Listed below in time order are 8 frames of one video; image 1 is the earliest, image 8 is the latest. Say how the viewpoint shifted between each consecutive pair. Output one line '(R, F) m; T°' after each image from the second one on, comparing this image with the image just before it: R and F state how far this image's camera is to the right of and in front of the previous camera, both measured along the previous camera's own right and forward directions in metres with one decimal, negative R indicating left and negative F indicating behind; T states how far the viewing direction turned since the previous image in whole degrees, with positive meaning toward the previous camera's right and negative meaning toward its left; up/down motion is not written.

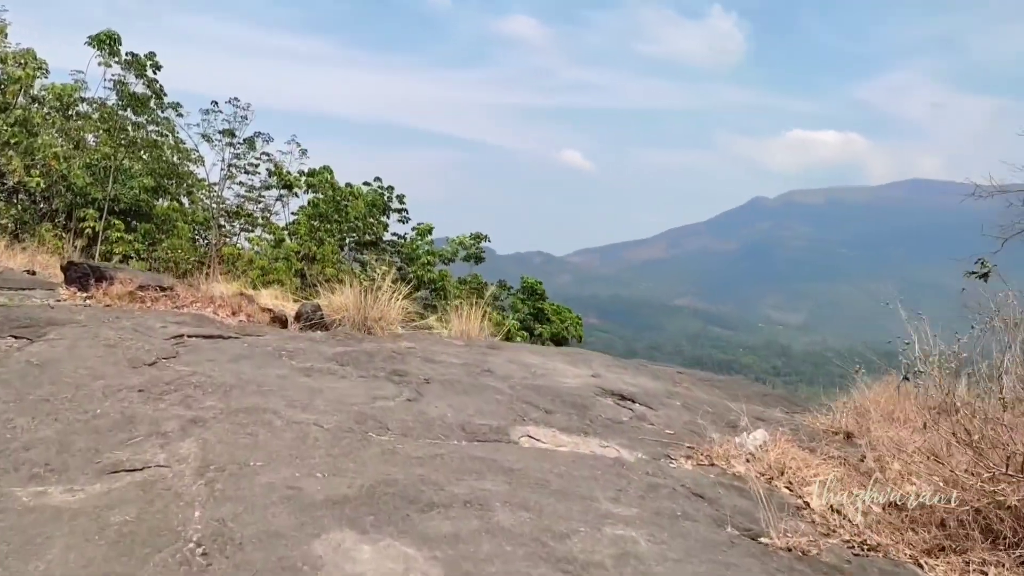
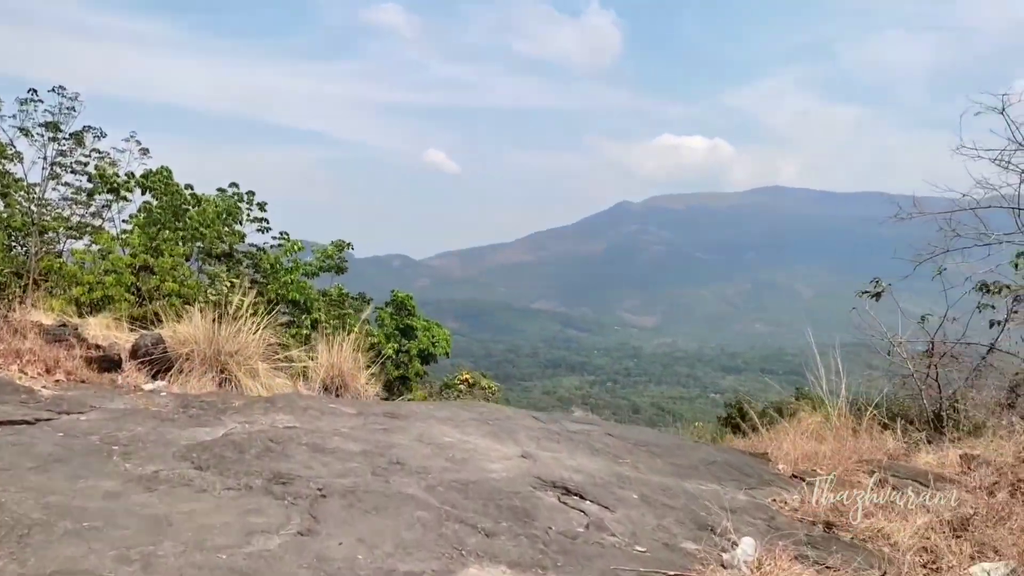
(-0.1, +0.4) m; +11°
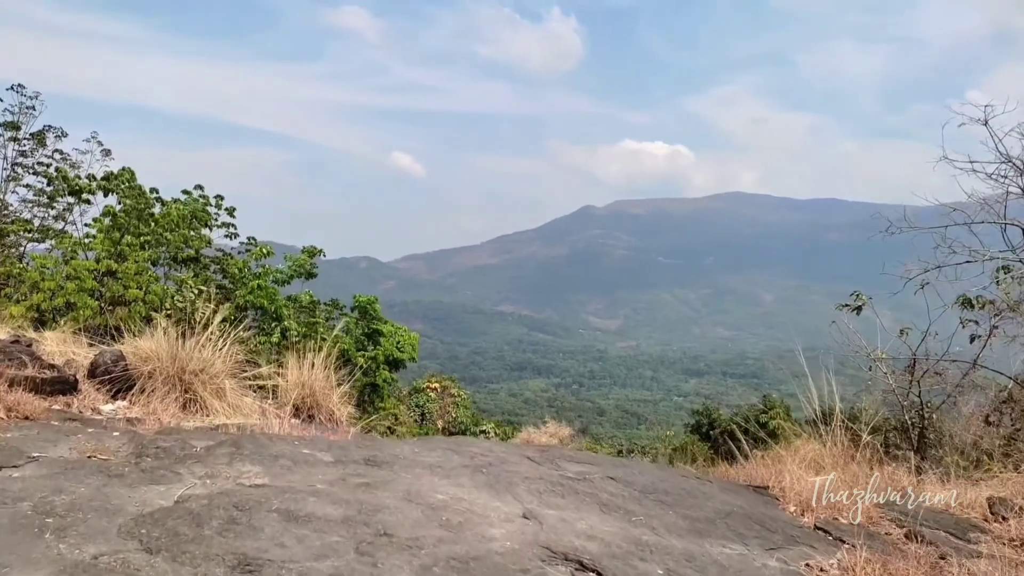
(-0.1, +0.2) m; +2°
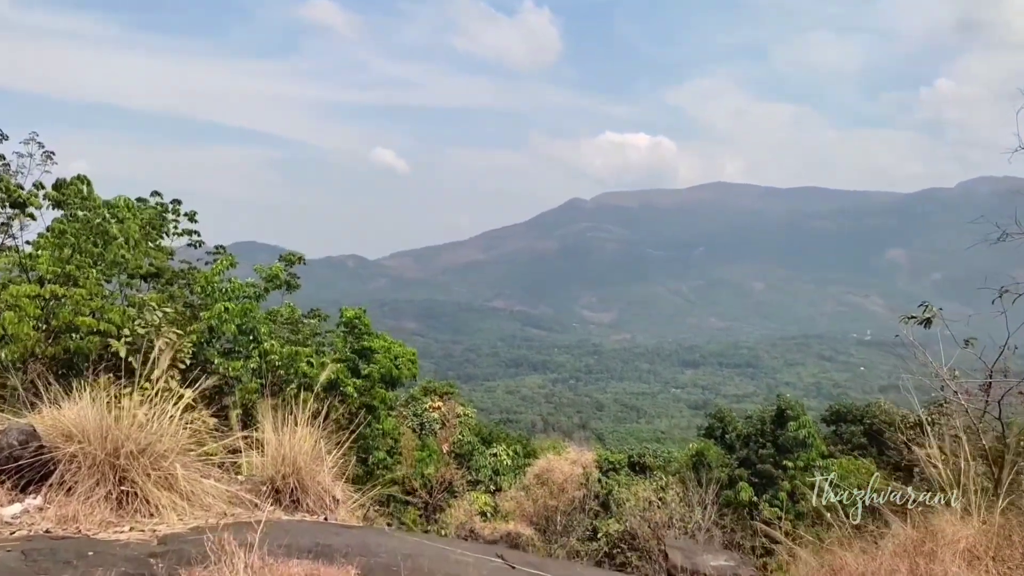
(-0.2, +1.0) m; +1°
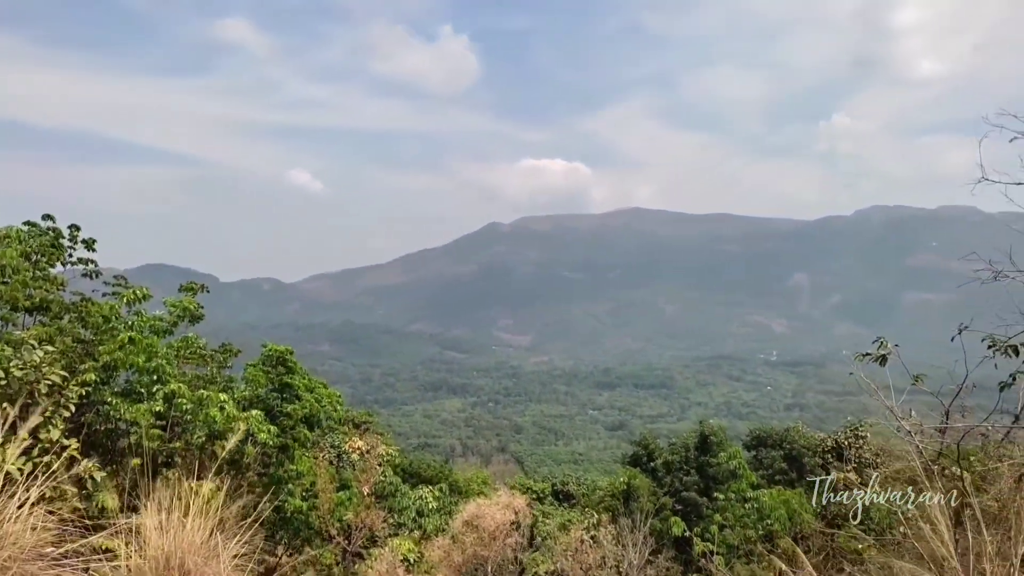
(-0.1, +0.6) m; +7°
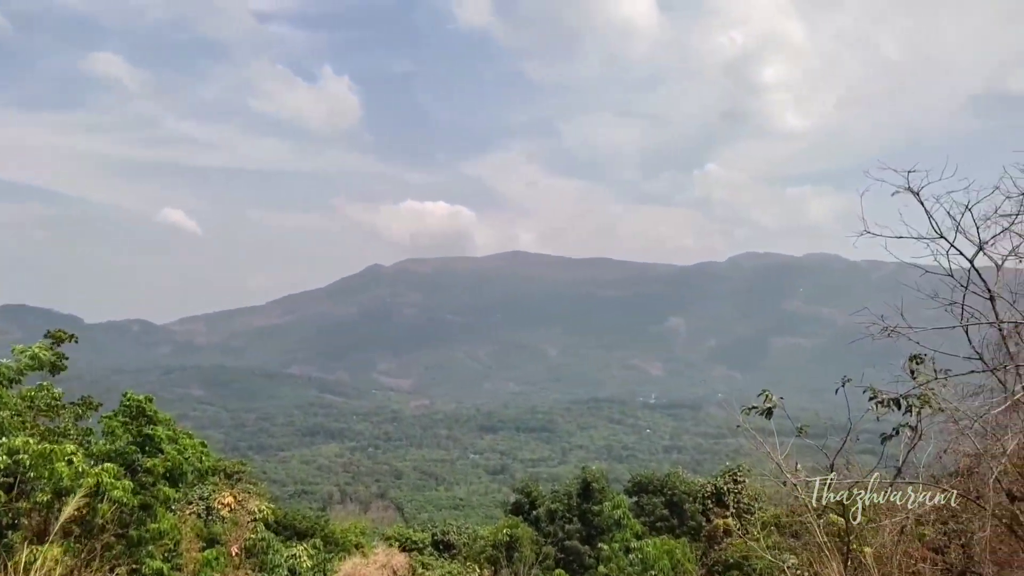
(0.0, +0.4) m; +10°
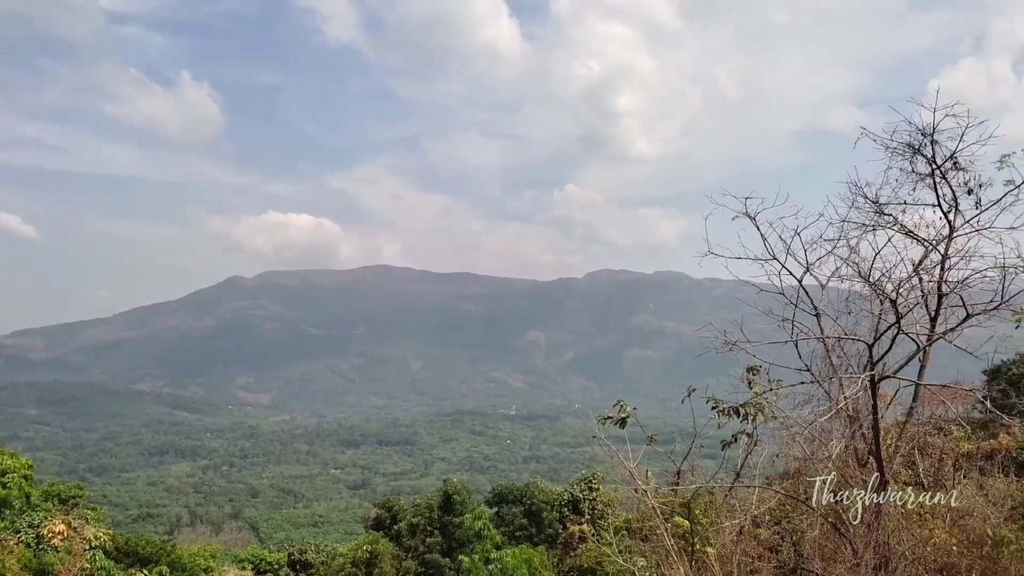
(0.0, +0.1) m; +11°
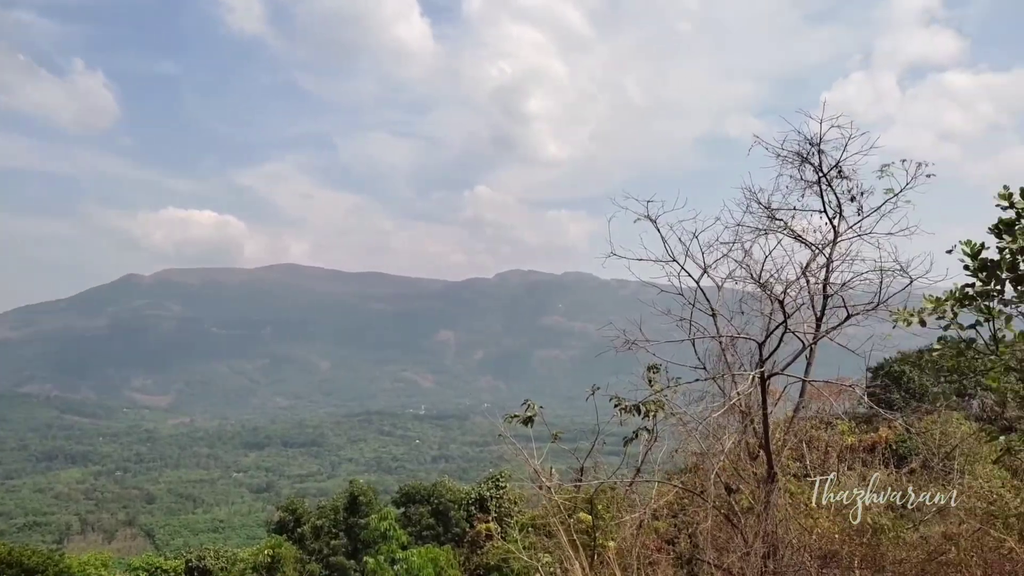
(0.0, 0.0) m; +7°
